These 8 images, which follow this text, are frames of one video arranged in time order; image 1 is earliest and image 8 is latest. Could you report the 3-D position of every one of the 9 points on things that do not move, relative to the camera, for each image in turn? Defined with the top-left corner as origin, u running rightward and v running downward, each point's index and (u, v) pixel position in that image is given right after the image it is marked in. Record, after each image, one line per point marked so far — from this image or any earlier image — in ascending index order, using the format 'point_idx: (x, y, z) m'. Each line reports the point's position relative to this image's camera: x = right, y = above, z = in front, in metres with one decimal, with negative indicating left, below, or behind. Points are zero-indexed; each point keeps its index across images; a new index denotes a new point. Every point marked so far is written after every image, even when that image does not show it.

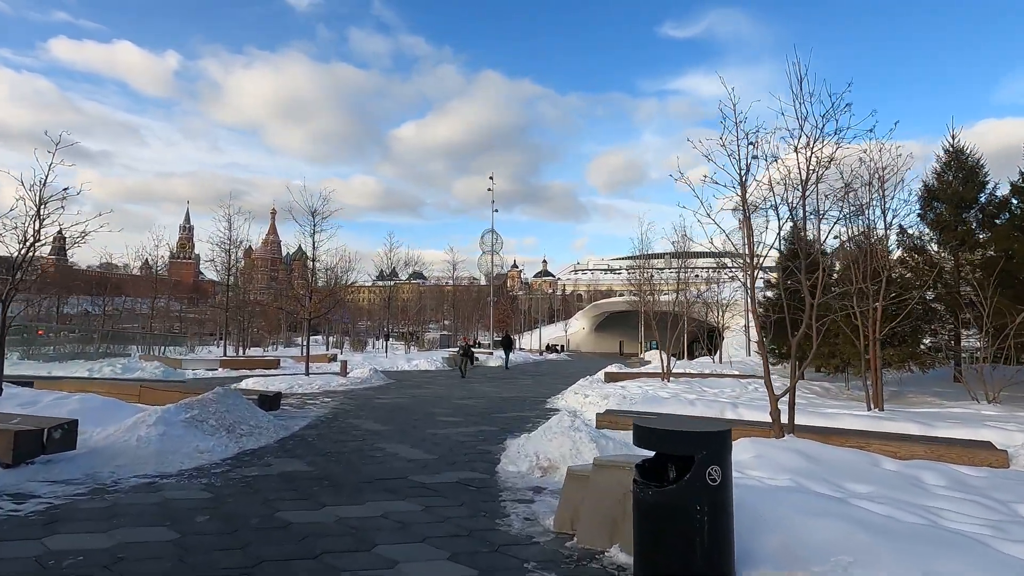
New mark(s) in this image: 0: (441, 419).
0: (-1.6, -3.0, +11.8) m
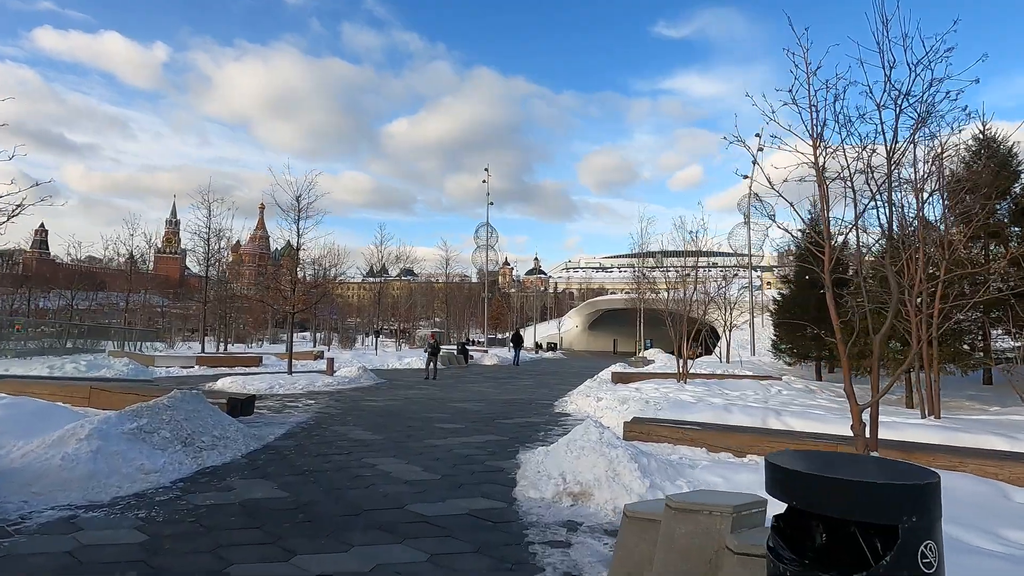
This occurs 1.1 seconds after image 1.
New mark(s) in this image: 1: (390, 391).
0: (-1.4, -2.7, +10.4) m
1: (-3.8, -3.2, +16.3) m
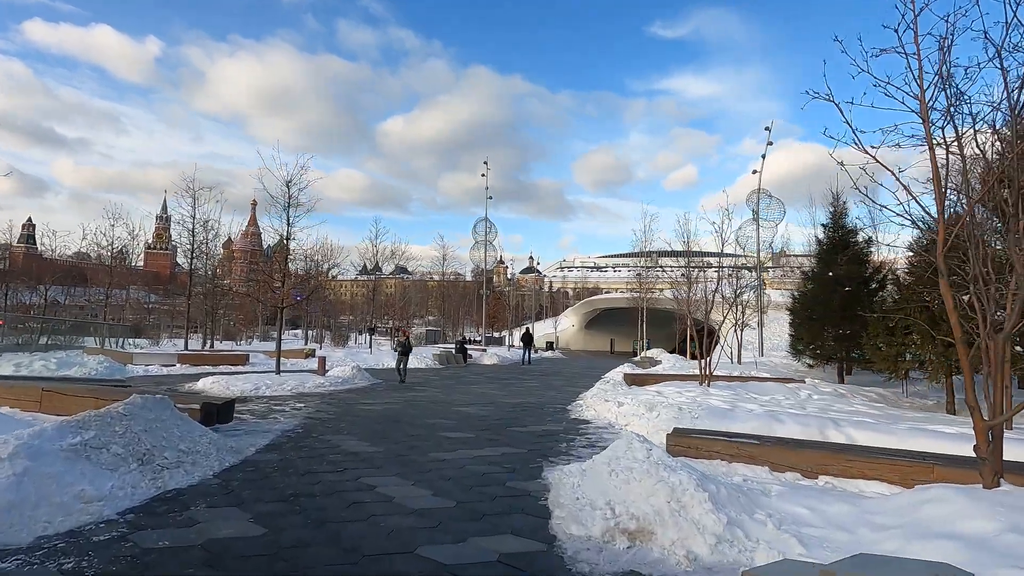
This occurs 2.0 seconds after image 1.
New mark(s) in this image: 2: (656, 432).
0: (-1.1, -2.6, +9.1) m
1: (-3.6, -3.0, +15.0) m
2: (+2.5, -2.5, +9.0) m
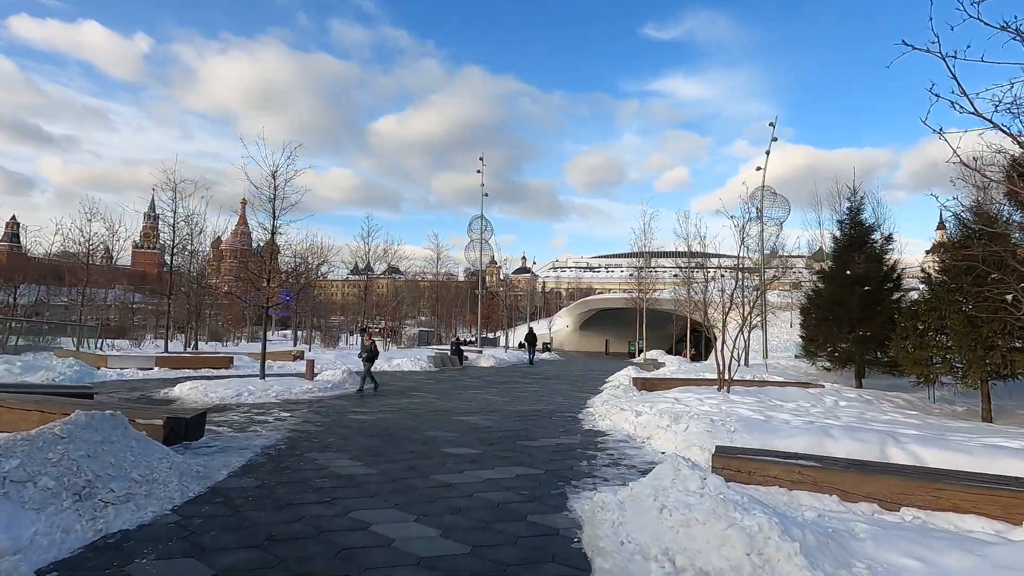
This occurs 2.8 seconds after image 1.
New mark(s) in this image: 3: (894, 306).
0: (-0.9, -2.5, +8.0) m
1: (-3.5, -2.9, +13.9) m
2: (+2.6, -2.4, +8.0) m
3: (+12.7, -0.6, +17.5) m
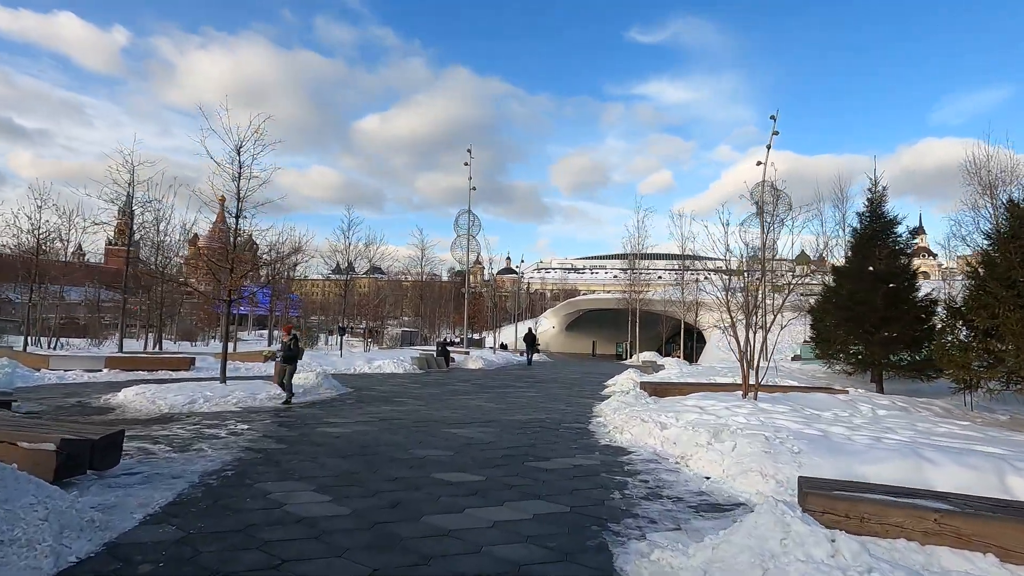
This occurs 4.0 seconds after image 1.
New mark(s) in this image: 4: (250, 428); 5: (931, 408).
0: (-0.8, -2.3, +6.3) m
1: (-3.5, -2.7, +12.1) m
2: (+2.8, -2.2, +6.4) m
3: (+12.6, -0.5, +16.2) m
4: (-4.6, -2.4, +9.2) m
5: (+10.4, -3.0, +13.0) m
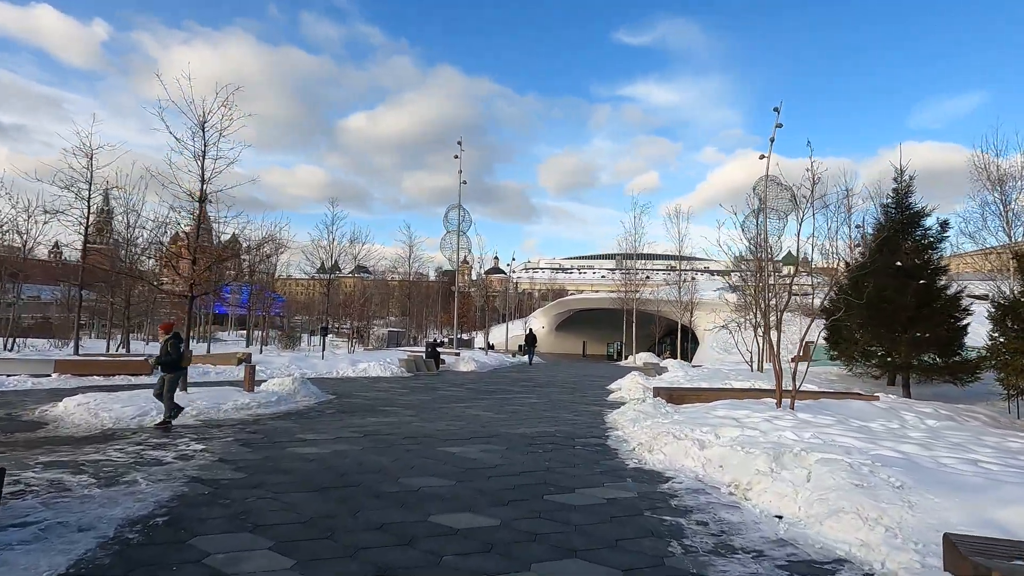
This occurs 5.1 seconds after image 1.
0: (-0.6, -2.2, +4.8) m
1: (-3.4, -2.6, +10.5) m
2: (+3.0, -2.1, +5.0) m
3: (+12.5, -0.4, +15.0) m
4: (-4.4, -2.3, +7.6) m
5: (+10.4, -2.9, +11.8) m
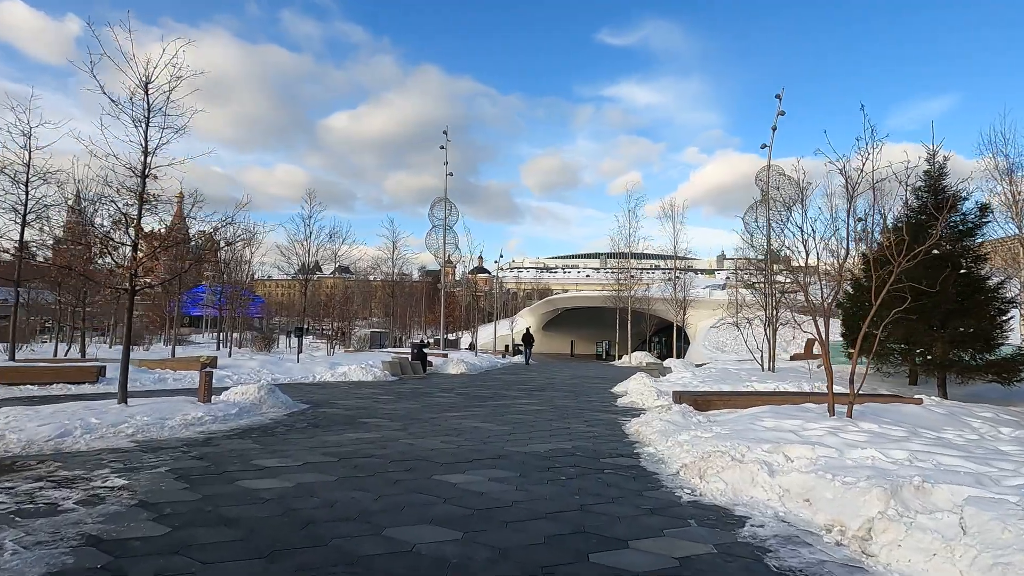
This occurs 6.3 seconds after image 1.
0: (-0.3, -2.0, +3.1) m
1: (-3.3, -2.5, +8.7) m
2: (+3.3, -1.9, +3.3) m
3: (+12.5, -0.2, +13.7) m
4: (-4.2, -2.1, +5.7) m
5: (+10.5, -2.6, +10.4) m
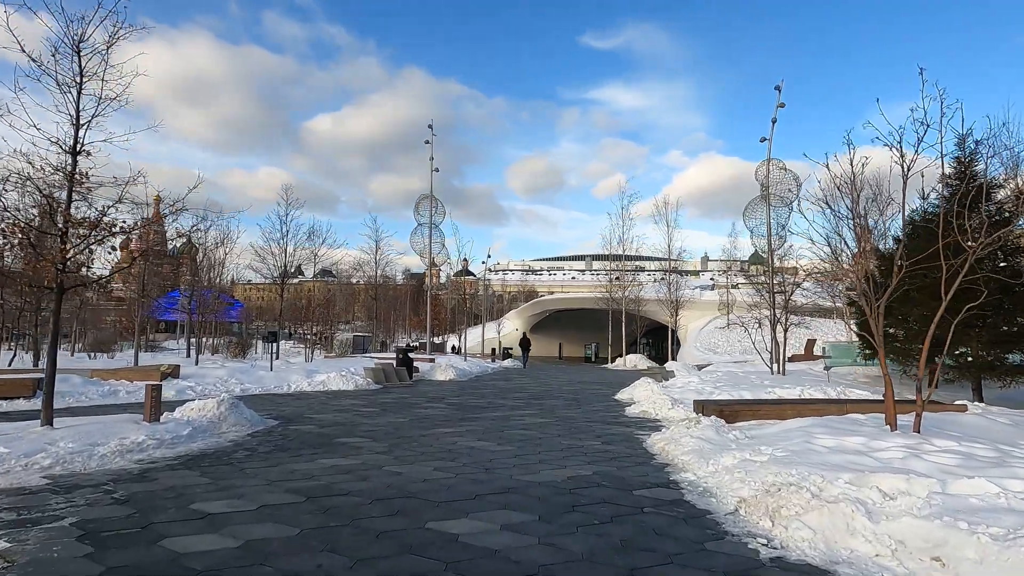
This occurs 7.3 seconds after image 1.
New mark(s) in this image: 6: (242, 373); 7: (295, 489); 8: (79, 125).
0: (0.0, -1.9, +1.6) m
1: (-3.2, -2.4, +7.1) m
2: (+3.6, -1.8, +2.0) m
3: (+12.5, -0.1, +12.6) m
4: (-4.0, -2.1, +4.1) m
5: (+10.6, -2.5, +9.2) m
6: (-8.4, -2.7, +16.6) m
7: (-2.5, -2.3, +6.0) m
8: (-7.2, +2.7, +8.8) m
